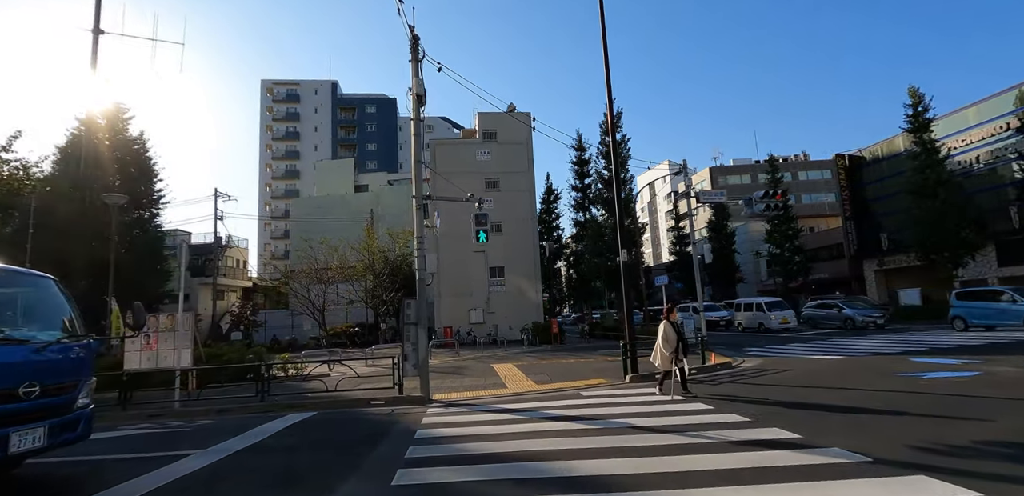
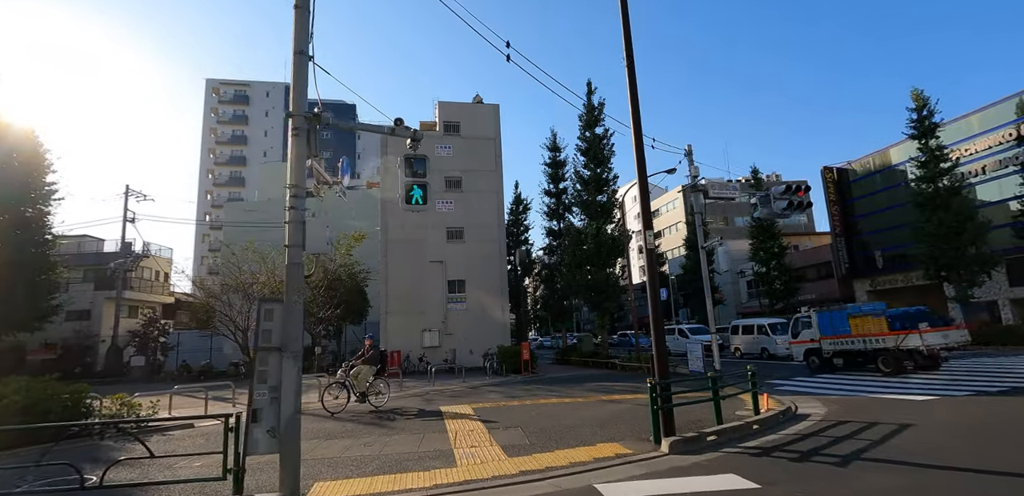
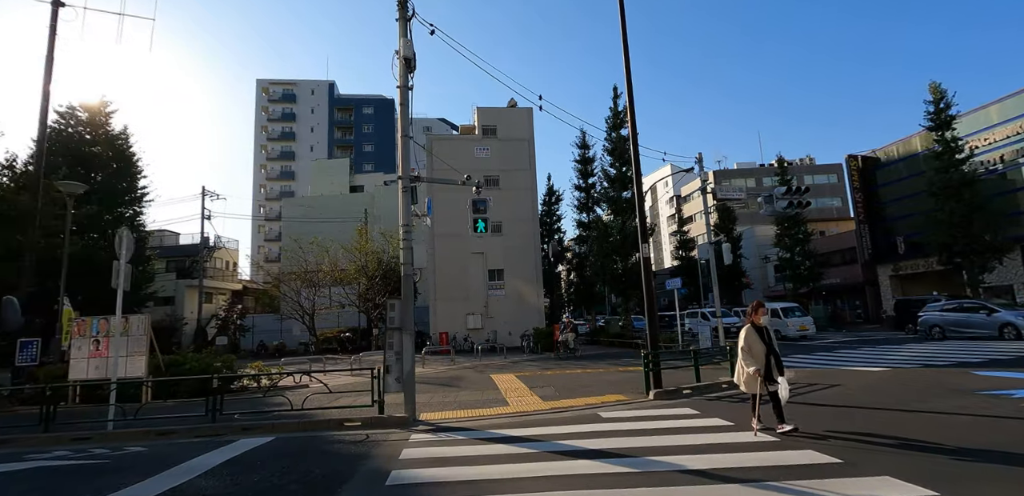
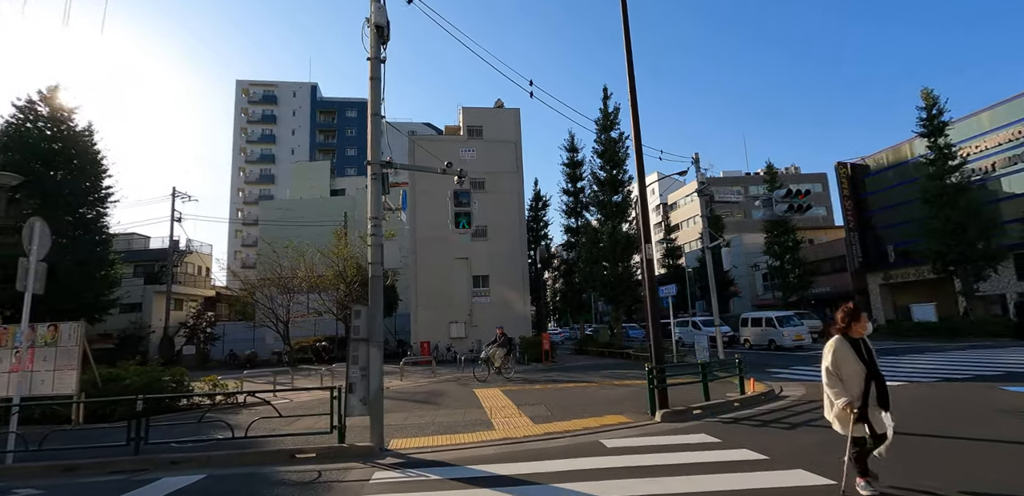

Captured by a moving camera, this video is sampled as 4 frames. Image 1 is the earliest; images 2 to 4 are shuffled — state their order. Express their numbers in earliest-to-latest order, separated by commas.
3, 4, 2
